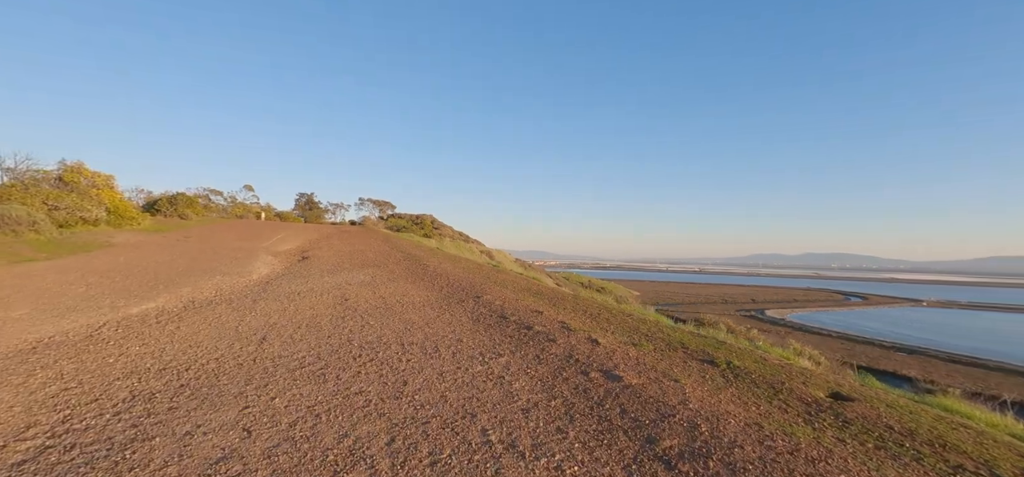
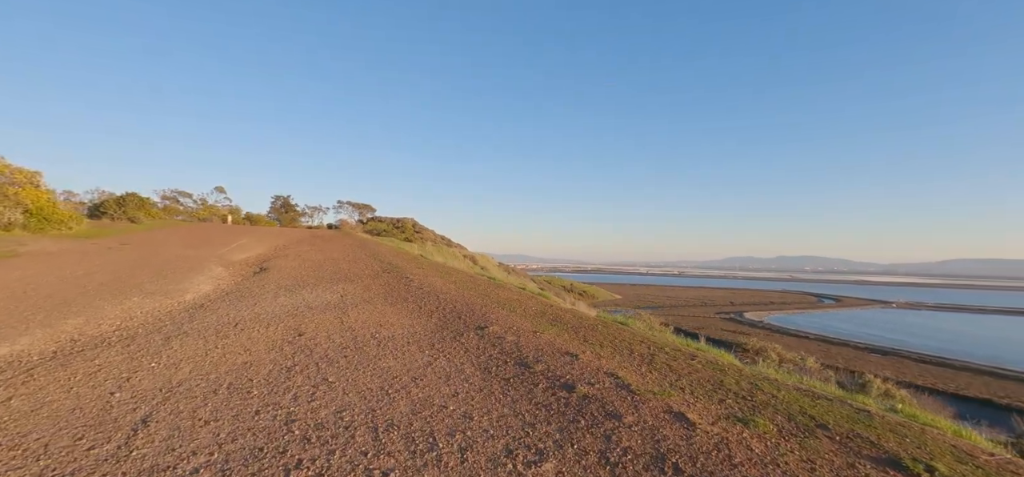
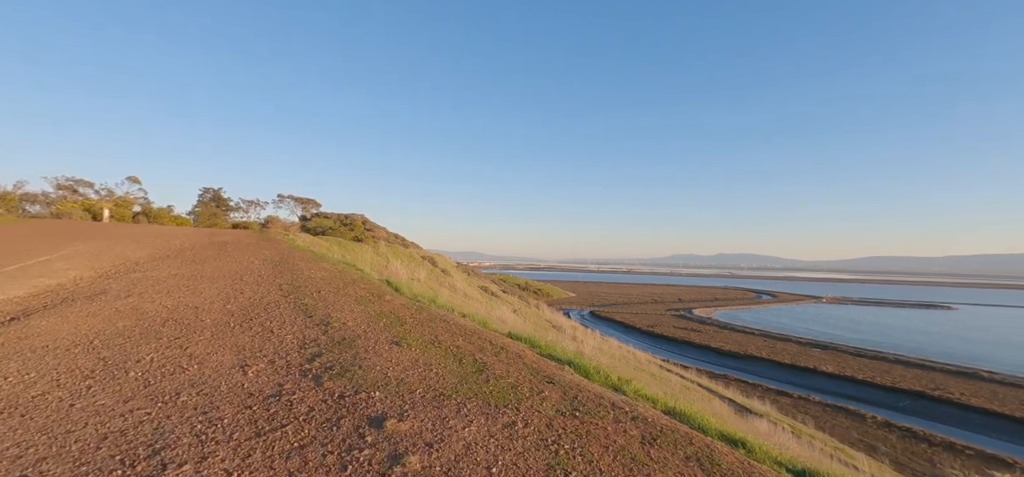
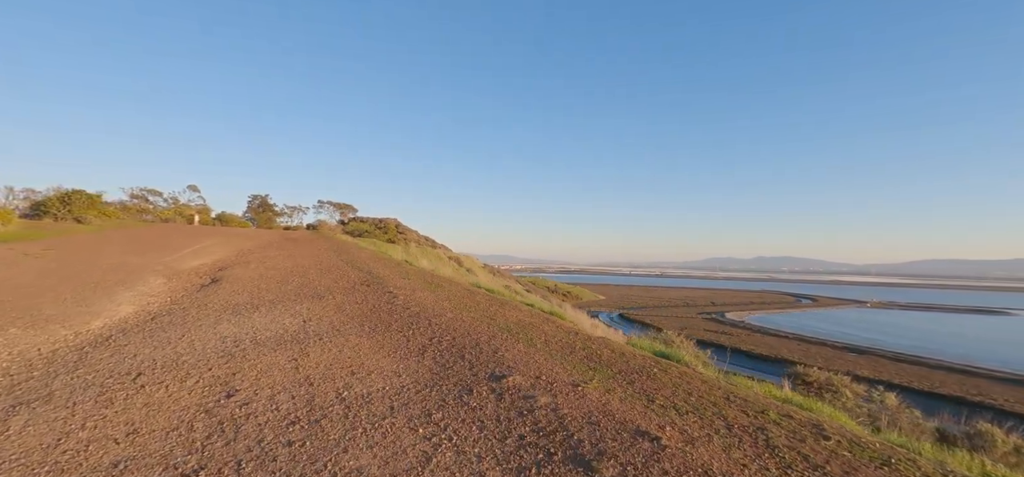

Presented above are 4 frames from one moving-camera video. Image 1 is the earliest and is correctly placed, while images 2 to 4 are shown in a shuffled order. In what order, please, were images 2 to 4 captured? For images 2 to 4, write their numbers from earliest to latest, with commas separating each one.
2, 4, 3
